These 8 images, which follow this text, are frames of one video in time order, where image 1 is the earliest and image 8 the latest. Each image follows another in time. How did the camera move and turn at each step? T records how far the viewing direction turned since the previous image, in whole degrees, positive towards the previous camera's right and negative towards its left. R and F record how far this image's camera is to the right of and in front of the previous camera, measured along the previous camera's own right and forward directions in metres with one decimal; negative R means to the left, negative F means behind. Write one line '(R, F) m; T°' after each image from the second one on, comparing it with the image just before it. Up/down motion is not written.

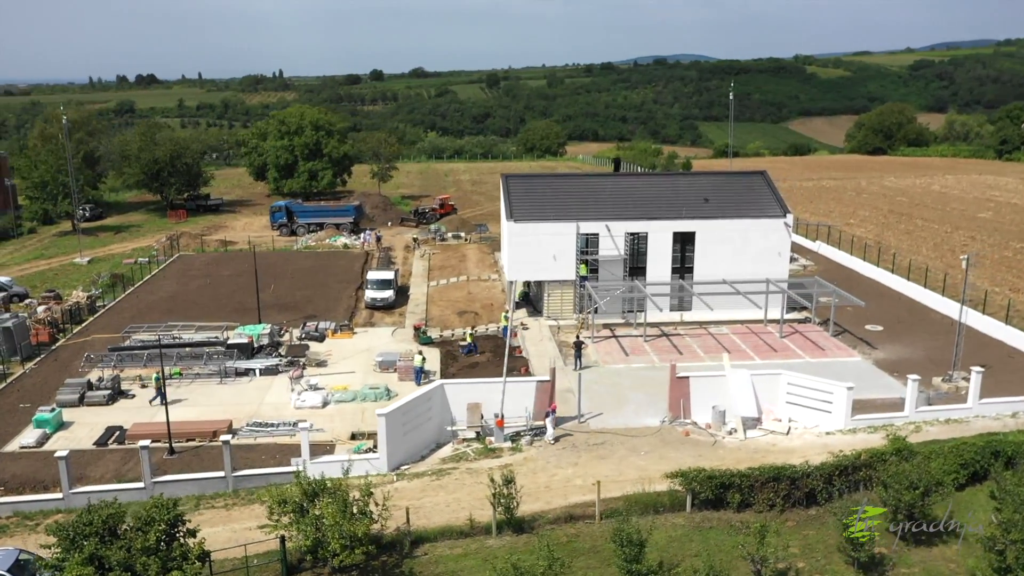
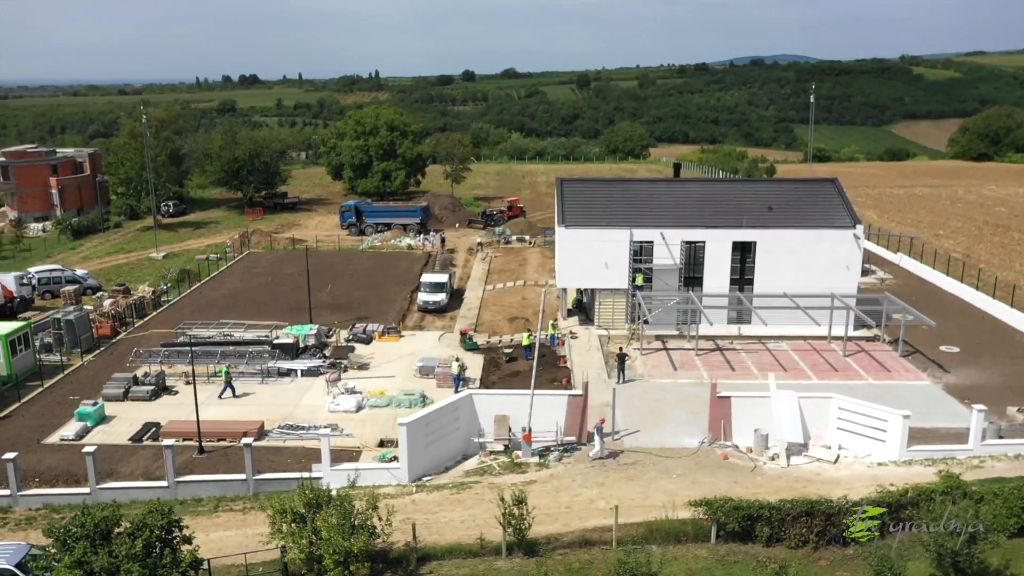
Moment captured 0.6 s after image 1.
(+1.3, +0.7) m; -6°
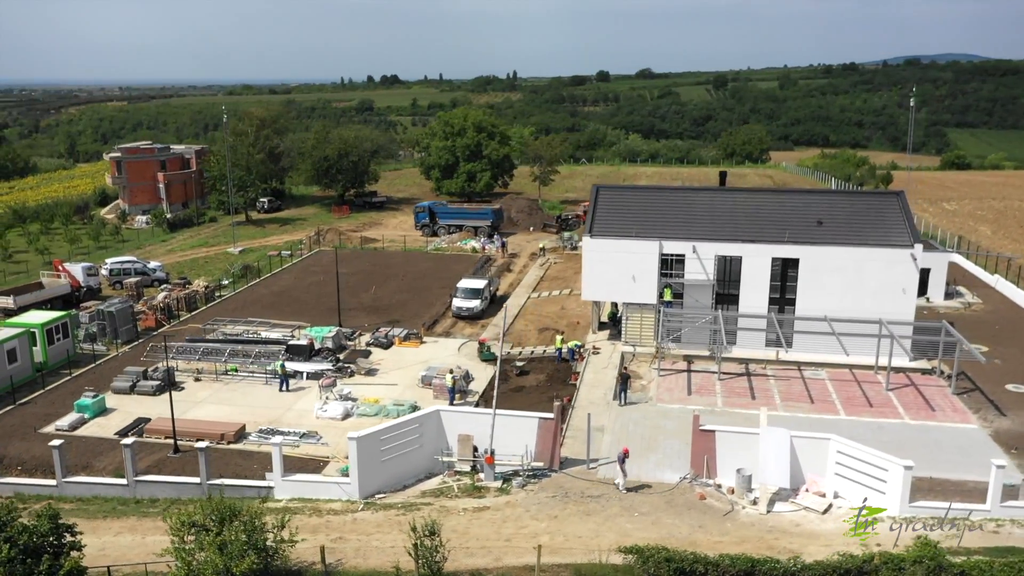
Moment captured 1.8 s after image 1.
(+3.5, +1.3) m; -9°
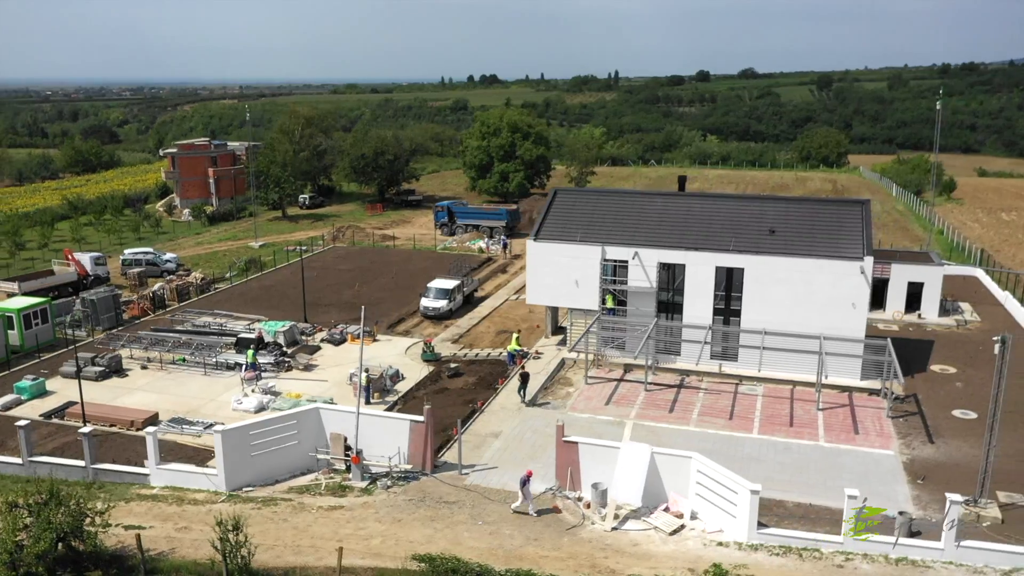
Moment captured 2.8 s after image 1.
(+4.9, +0.4) m; -7°
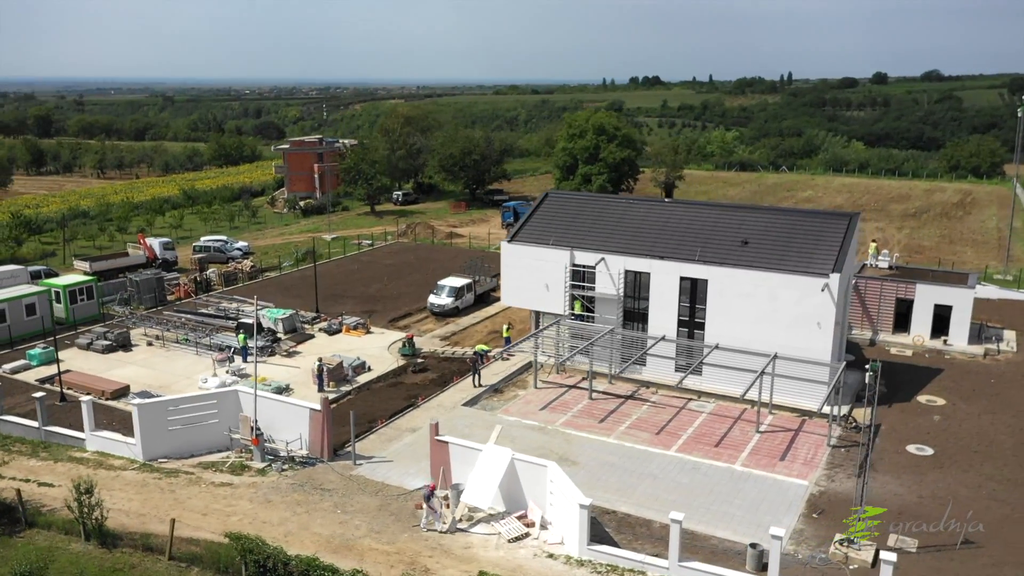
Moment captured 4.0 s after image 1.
(+5.8, +0.4) m; -11°
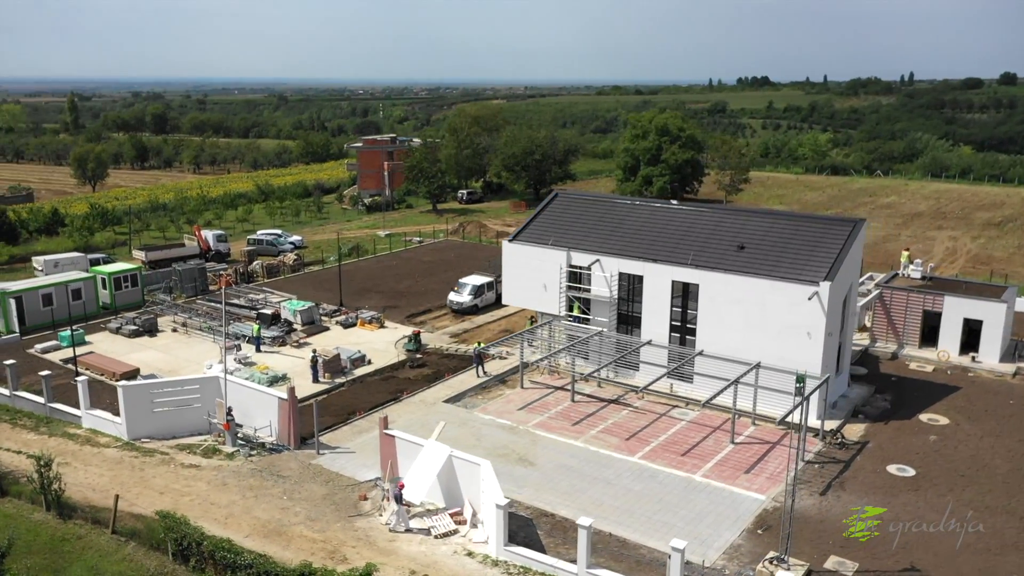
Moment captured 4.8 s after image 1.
(+3.2, +0.2) m; -7°
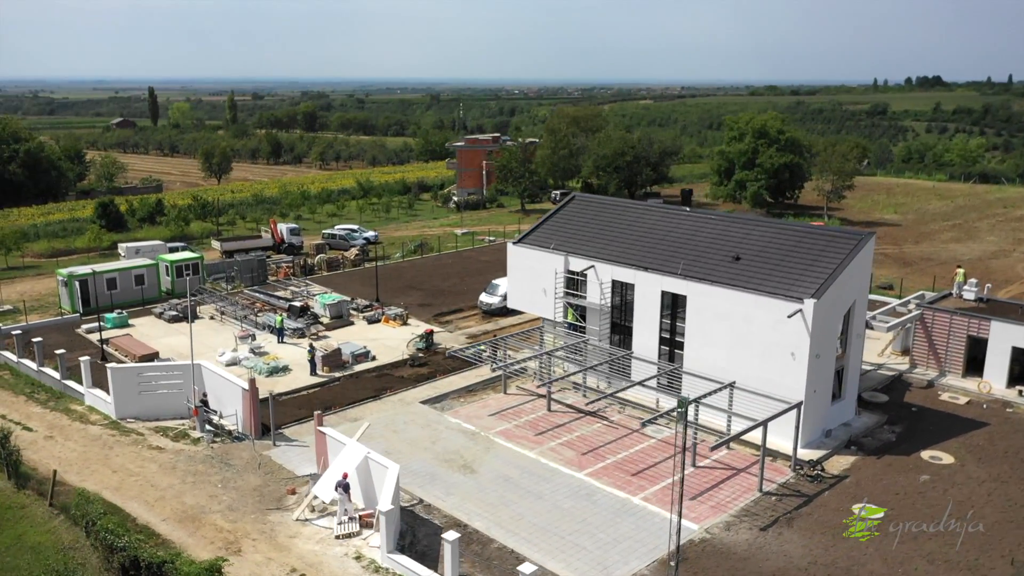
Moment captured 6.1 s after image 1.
(+4.4, +0.8) m; -10°
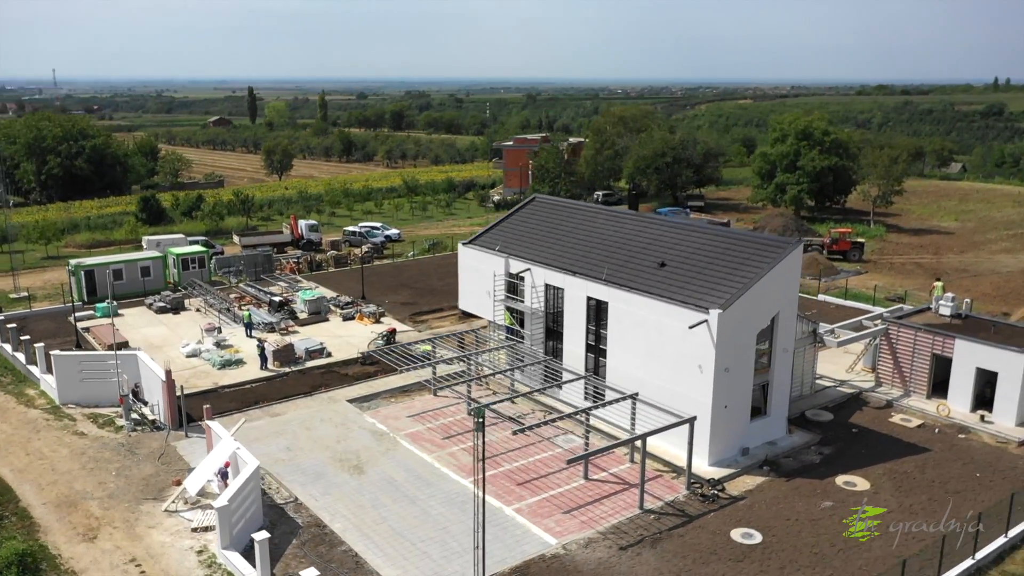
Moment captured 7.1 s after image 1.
(+4.5, +0.6) m; -7°
